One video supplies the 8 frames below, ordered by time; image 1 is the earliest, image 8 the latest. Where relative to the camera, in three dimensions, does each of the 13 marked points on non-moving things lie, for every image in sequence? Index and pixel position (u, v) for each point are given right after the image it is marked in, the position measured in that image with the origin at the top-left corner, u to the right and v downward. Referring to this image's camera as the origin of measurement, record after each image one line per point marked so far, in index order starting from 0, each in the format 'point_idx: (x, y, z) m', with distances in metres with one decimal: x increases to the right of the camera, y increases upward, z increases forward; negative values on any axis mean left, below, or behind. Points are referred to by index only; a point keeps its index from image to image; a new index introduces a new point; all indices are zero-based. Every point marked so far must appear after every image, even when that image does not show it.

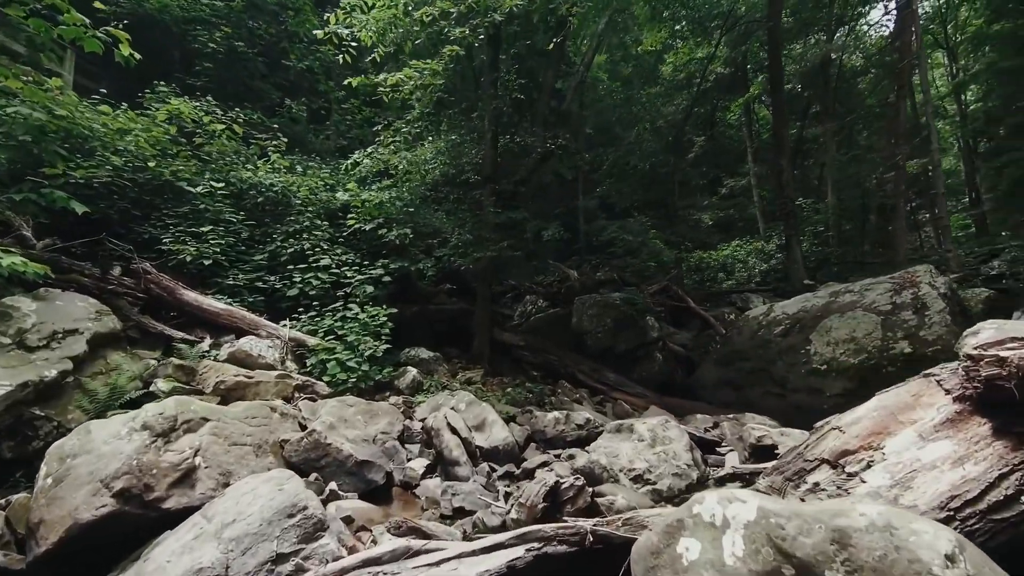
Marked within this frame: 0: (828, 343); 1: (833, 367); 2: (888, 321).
0: (+5.8, -1.0, +8.5) m
1: (+5.6, -1.4, +8.2) m
2: (+6.5, -0.6, +8.2) m
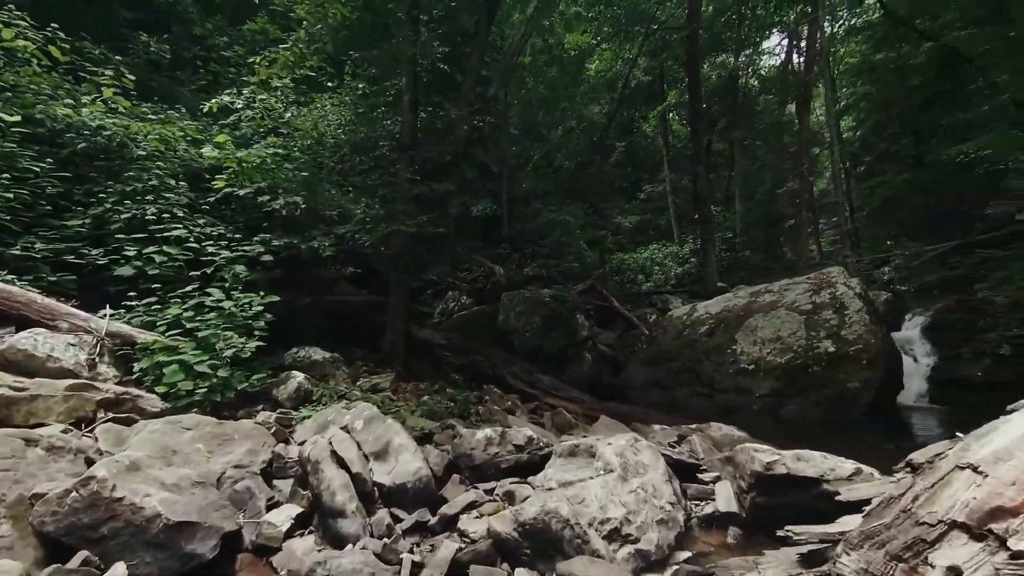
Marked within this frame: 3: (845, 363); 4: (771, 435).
0: (+4.4, -1.0, +8.4) m
1: (+4.3, -1.4, +8.1) m
2: (+5.2, -0.6, +8.2) m
3: (+5.3, -1.2, +7.4) m
4: (+4.0, -2.2, +7.1) m
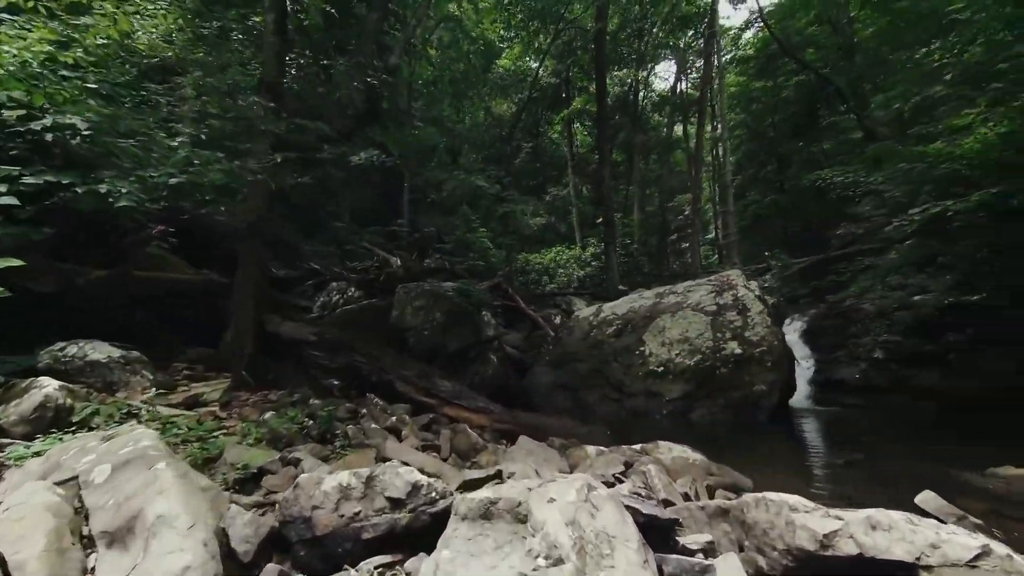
0: (+2.6, -1.0, +8.0) m
1: (+2.6, -1.3, +7.7) m
2: (+3.5, -0.6, +8.0) m
3: (+3.7, -1.2, +7.3) m
4: (+2.5, -2.2, +6.7) m
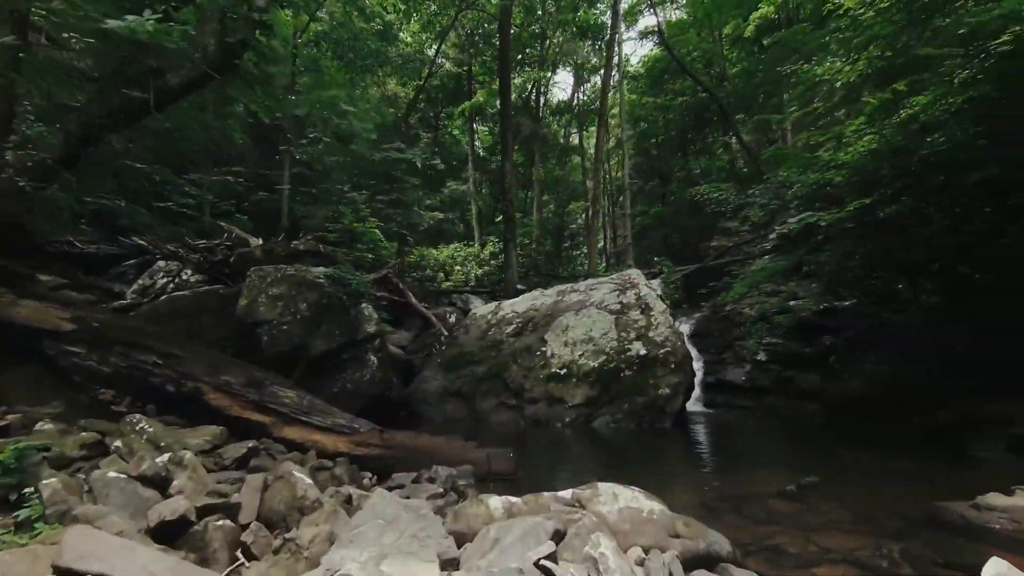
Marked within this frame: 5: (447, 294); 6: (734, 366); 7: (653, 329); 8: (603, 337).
0: (+0.9, -0.9, +7.3) m
1: (+0.9, -1.2, +7.0) m
2: (+1.7, -0.5, +7.5) m
3: (+2.1, -1.1, +6.9) m
4: (+1.0, -2.1, +6.0) m
5: (-2.0, -0.2, +14.4) m
6: (+4.9, -1.7, +10.1) m
7: (+2.2, -0.7, +7.3) m
8: (+1.4, -0.8, +7.3) m
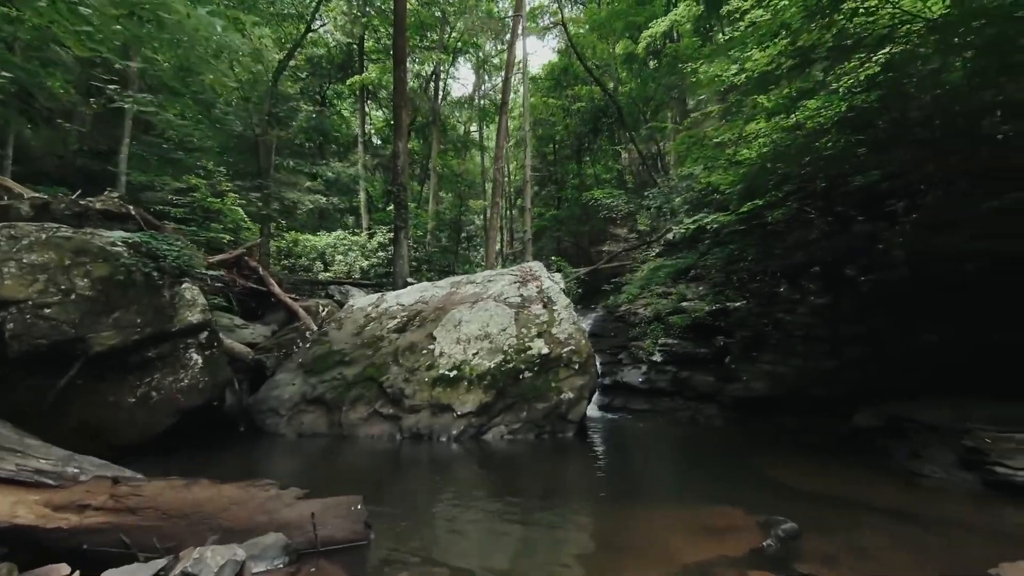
0: (-0.7, -0.7, +6.2) m
1: (-0.6, -1.1, +5.9) m
2: (+0.1, -0.4, +6.6) m
3: (+0.6, -1.0, +6.0) m
4: (-0.4, -1.9, +4.9) m
5: (-5.1, +0.1, +12.4) m
6: (+2.5, -1.7, +9.8) m
7: (+0.6, -0.5, +6.5) m
8: (-0.2, -0.6, +6.3) m
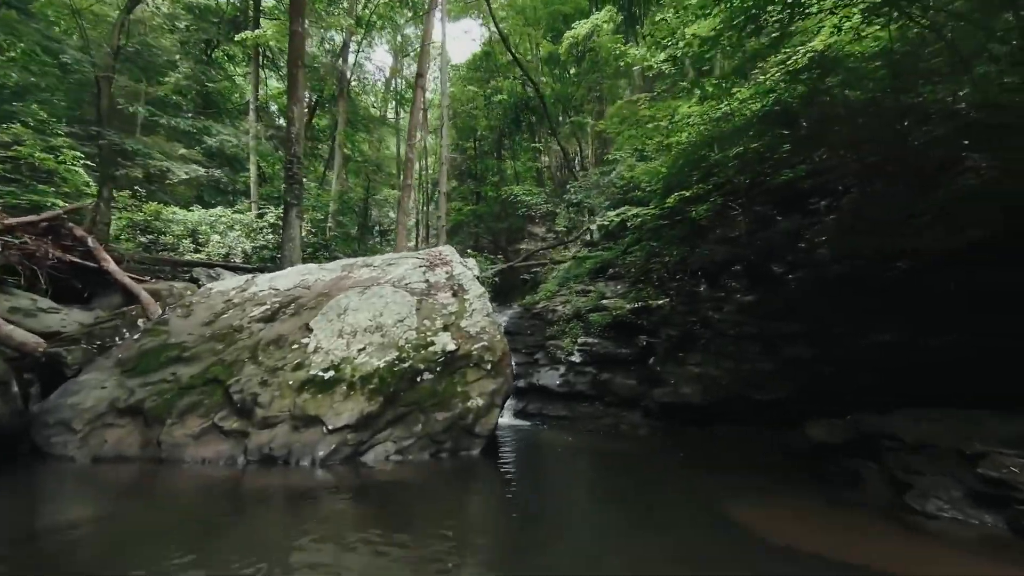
0: (-1.8, -0.5, +4.9) m
1: (-1.7, -0.8, +4.6) m
2: (-1.1, -0.2, +5.4) m
3: (-0.5, -0.8, +4.9) m
4: (-1.3, -1.7, +3.7) m
5: (-7.2, +0.5, +10.2) m
6: (+0.7, -1.5, +9.0) m
7: (-0.5, -0.3, +5.5) m
8: (-1.3, -0.4, +5.1) m
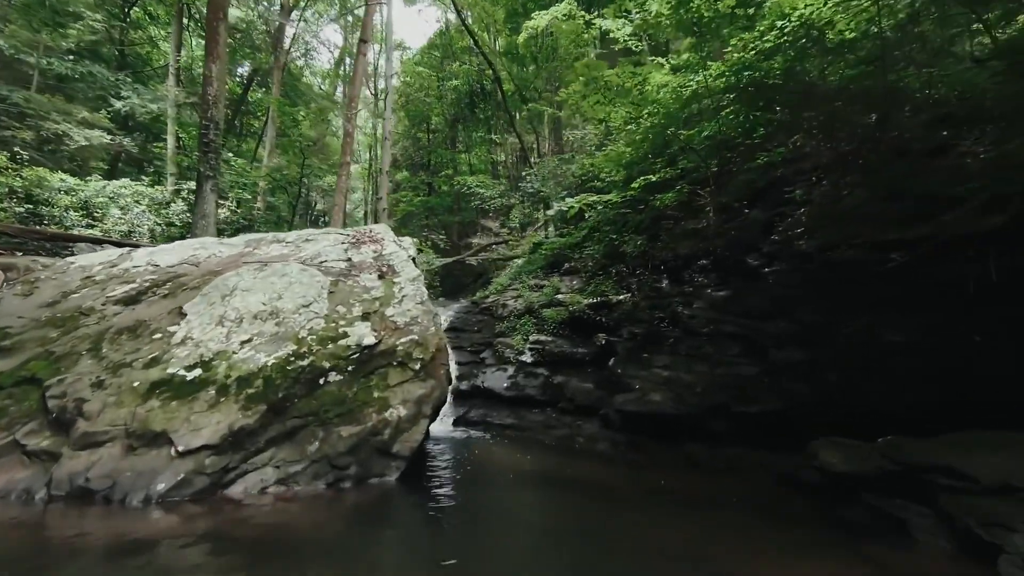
0: (-2.4, -0.2, +3.8) m
1: (-2.2, -0.6, +3.4) m
2: (-1.7, 0.0, +4.3) m
3: (-1.1, -0.6, +3.9) m
4: (-1.7, -1.5, +2.6) m
5: (-8.2, +0.9, +8.5) m
6: (-0.3, -1.4, +8.1) m
7: (-1.1, -0.2, +4.4) m
8: (-1.8, -0.2, +4.0) m
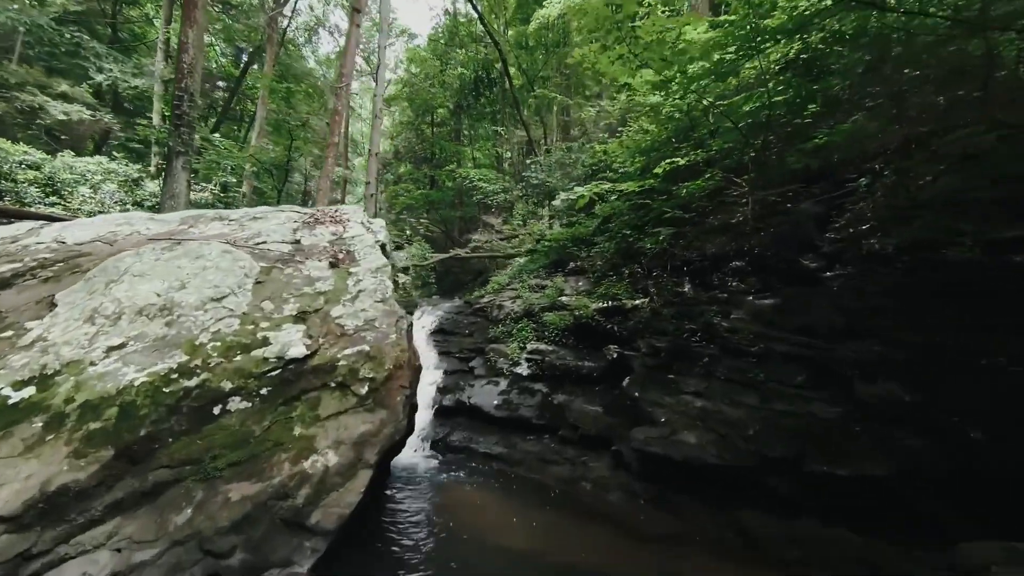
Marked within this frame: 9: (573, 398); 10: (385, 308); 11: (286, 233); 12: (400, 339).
0: (-2.4, -0.2, +2.7) m
1: (-2.3, -0.5, +2.4) m
2: (-1.7, +0.1, +3.3) m
3: (-1.1, -0.6, +2.9) m
4: (-1.8, -1.4, +1.6) m
5: (-8.2, +1.2, +7.5) m
6: (-0.4, -1.4, +7.1) m
7: (-1.2, -0.1, +3.4) m
8: (-1.9, -0.1, +3.0) m
9: (+0.8, -1.5, +6.4) m
10: (-1.0, -0.1, +3.6) m
11: (-1.8, +0.5, +3.8) m
12: (-0.8, -0.4, +3.4) m
